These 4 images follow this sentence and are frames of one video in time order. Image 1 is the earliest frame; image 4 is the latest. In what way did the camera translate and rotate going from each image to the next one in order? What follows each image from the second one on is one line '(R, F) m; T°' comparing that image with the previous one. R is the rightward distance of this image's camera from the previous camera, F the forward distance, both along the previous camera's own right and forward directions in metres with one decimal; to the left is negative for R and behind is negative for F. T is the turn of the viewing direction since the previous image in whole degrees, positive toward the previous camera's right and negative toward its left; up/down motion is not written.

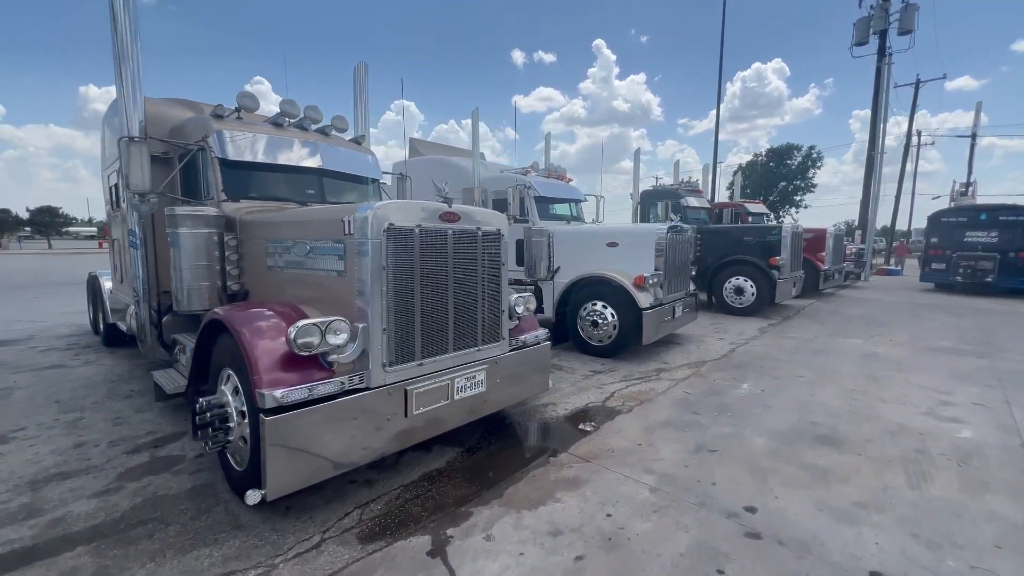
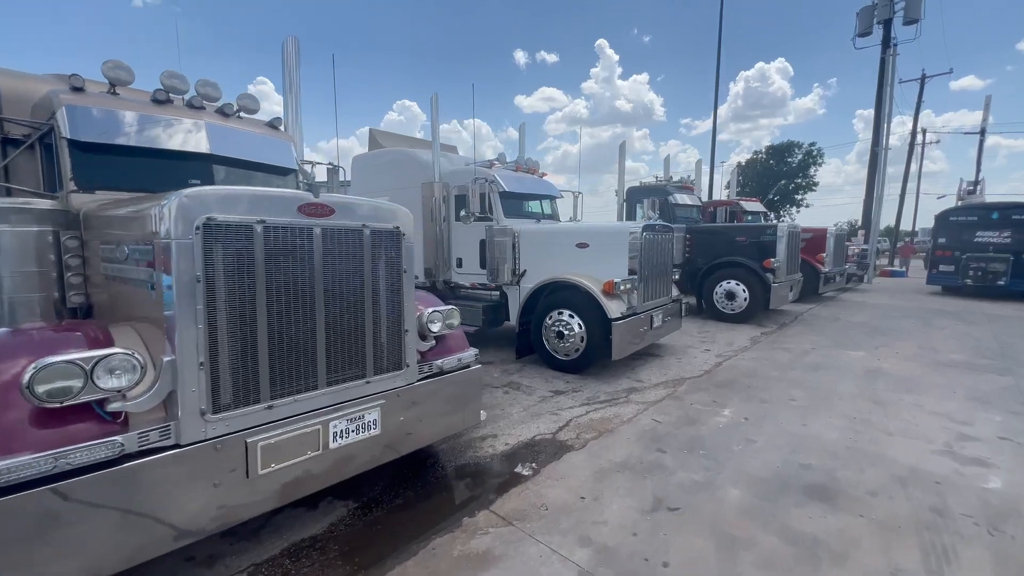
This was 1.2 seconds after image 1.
(+0.6, +0.8) m; 0°
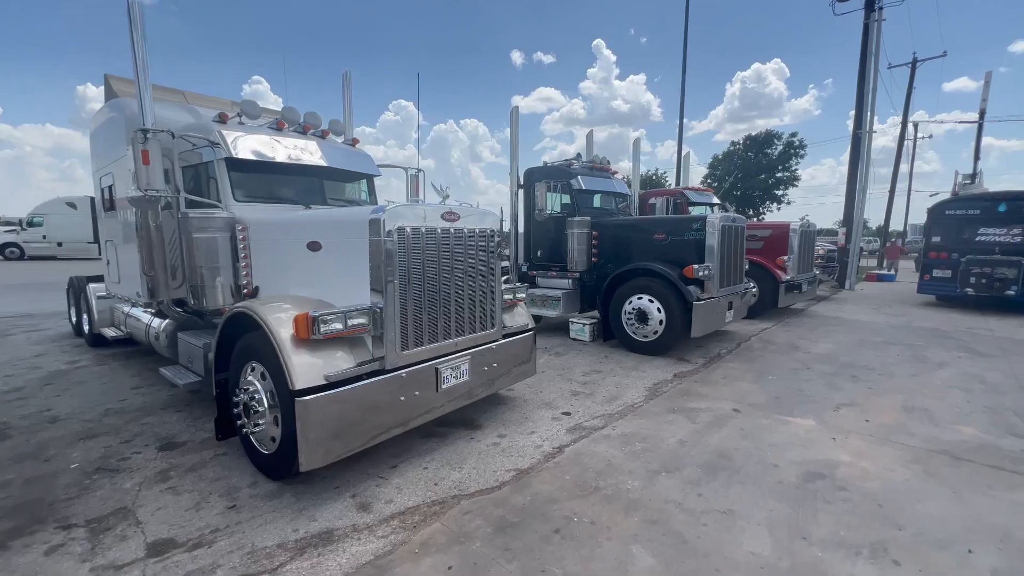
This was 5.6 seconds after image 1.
(+2.5, +2.5) m; 0°
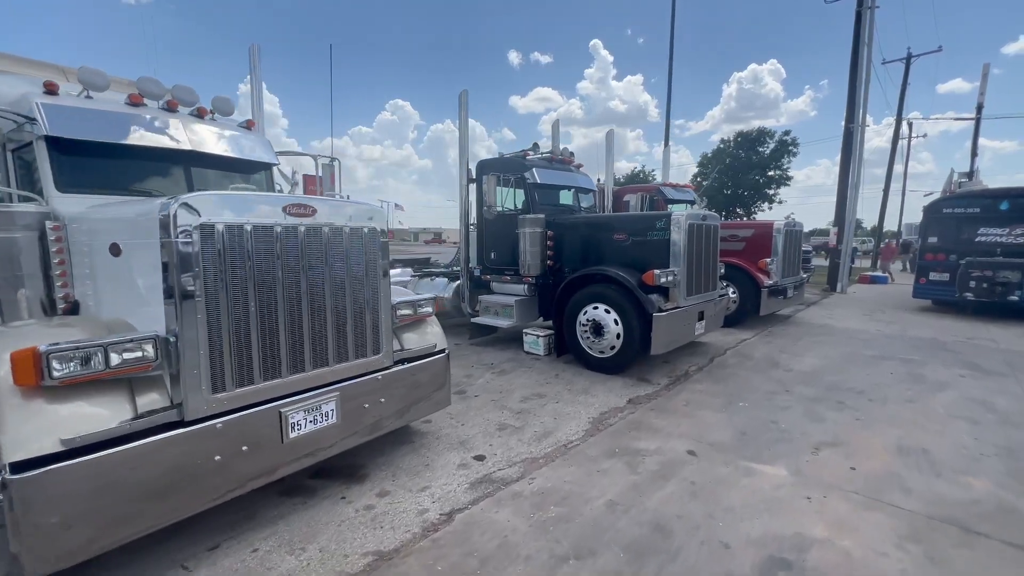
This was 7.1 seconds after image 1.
(+0.8, +0.8) m; 0°
